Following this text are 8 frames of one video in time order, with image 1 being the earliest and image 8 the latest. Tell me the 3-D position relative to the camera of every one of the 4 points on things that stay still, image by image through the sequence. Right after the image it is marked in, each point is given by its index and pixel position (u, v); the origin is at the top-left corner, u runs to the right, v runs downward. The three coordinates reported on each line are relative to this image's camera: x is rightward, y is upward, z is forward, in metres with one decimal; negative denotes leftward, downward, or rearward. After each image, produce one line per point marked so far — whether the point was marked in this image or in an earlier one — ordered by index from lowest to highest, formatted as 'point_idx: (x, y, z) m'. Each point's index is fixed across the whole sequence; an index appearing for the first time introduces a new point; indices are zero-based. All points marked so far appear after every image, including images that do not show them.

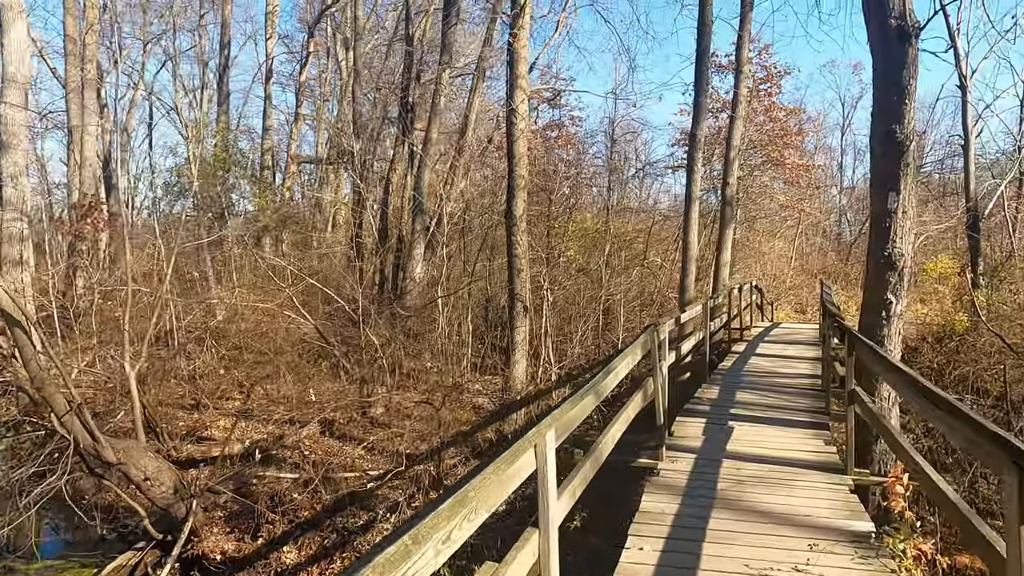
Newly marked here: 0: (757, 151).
0: (+6.6, +3.7, +18.0) m
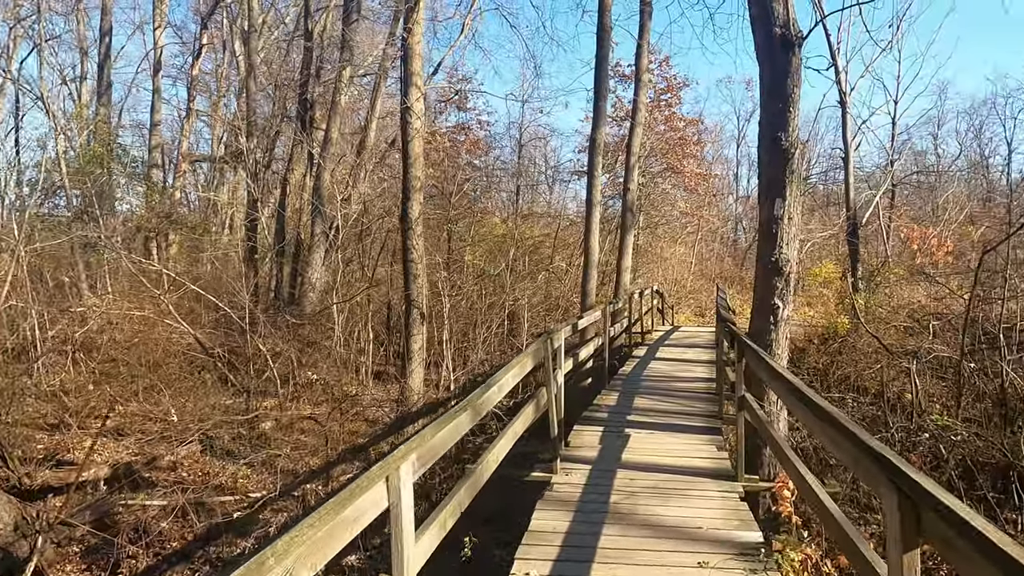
0: (+4.0, +3.6, +18.5) m
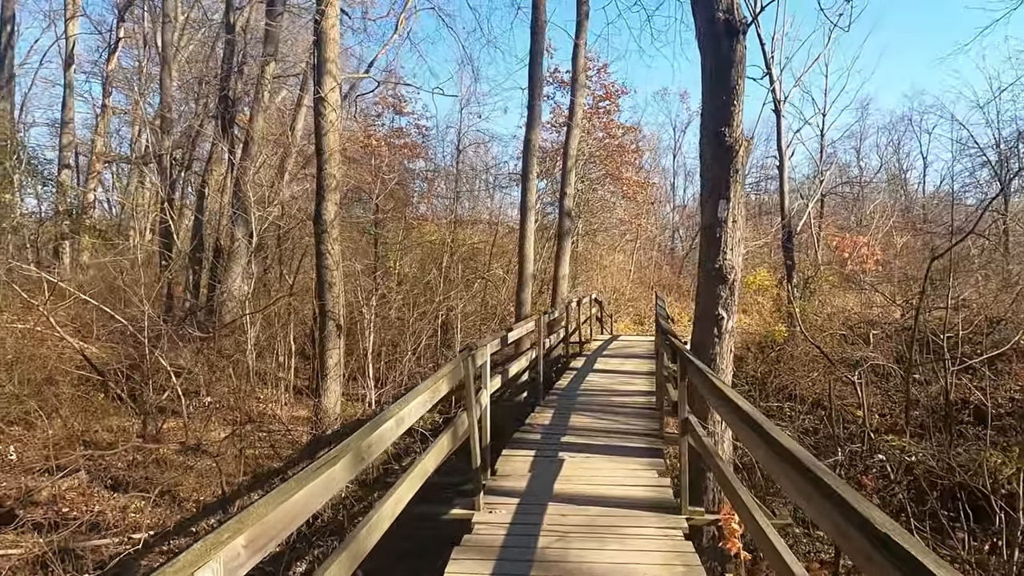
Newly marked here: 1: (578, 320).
0: (+2.3, +3.4, +18.3) m
1: (+1.0, -0.5, +10.1) m
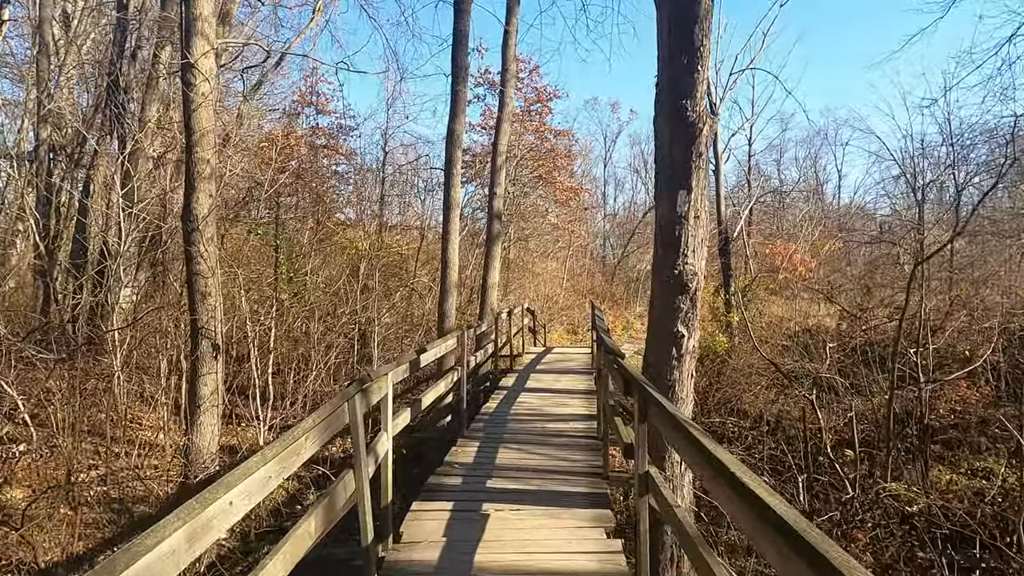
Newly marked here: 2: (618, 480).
0: (+0.4, +3.2, +17.6) m
1: (-0.1, -0.6, +9.2) m
2: (+0.6, -1.2, +4.0) m
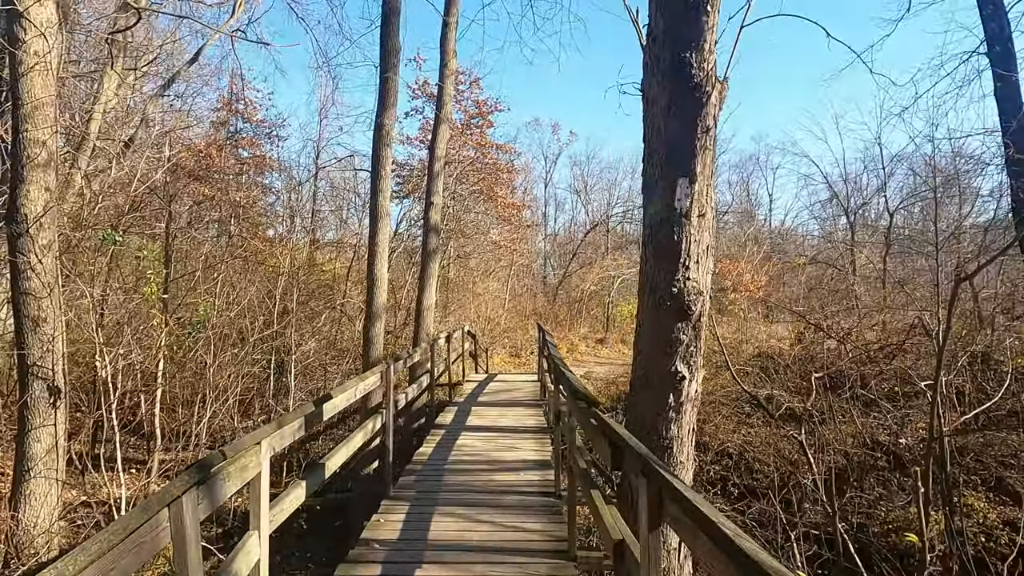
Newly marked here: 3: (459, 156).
0: (-1.1, +2.6, +16.8) m
1: (-0.8, -0.9, +8.2) m
2: (+0.4, -1.3, +3.1) m
3: (-1.3, +3.4, +16.8) m
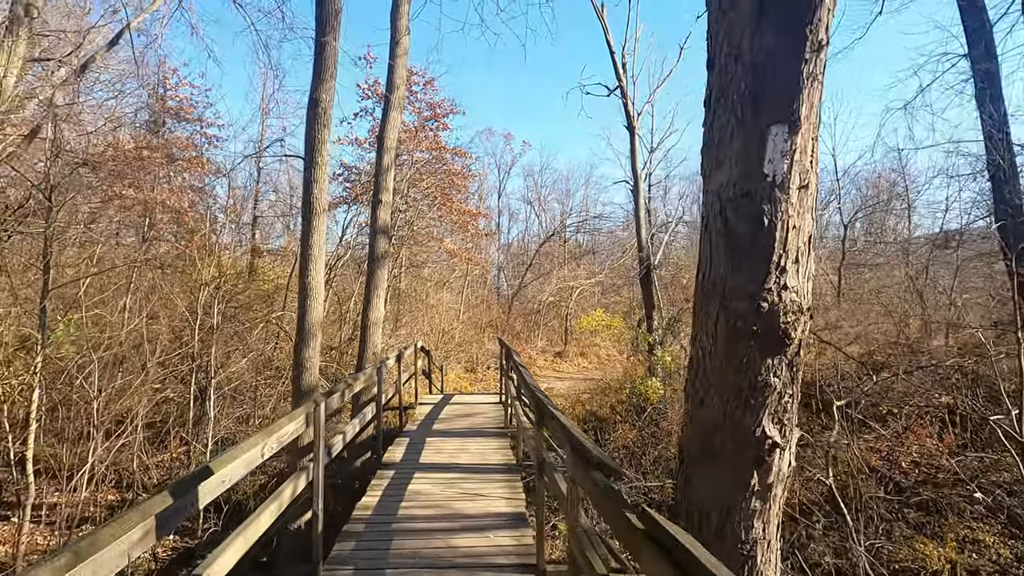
0: (-2.2, +2.4, +15.8) m
1: (-1.3, -1.0, +7.2) m
2: (+0.3, -1.3, +2.2) m
3: (-2.4, +3.1, +15.8) m
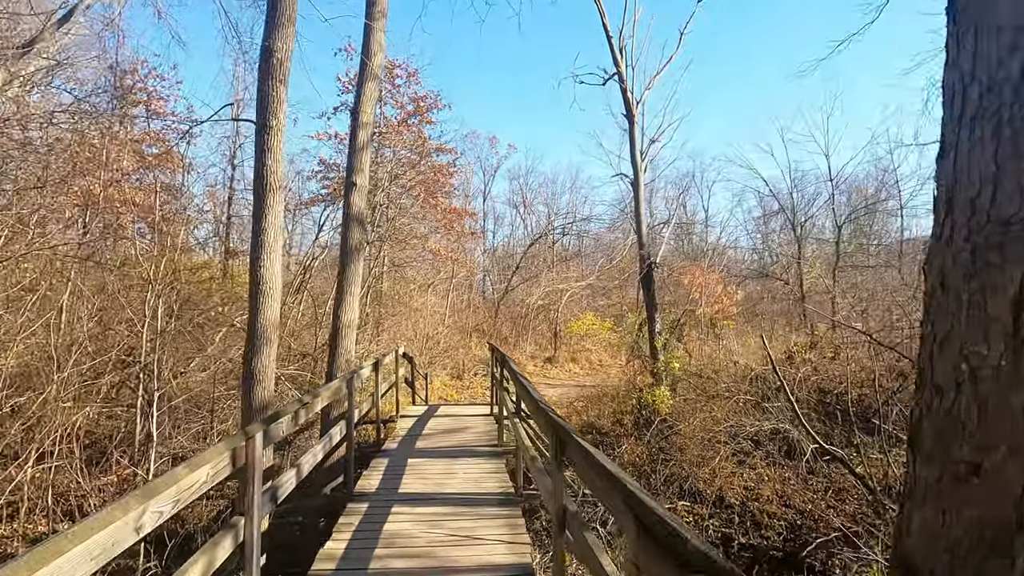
0: (-2.4, +2.3, +14.9) m
1: (-1.3, -1.0, +6.3) m
2: (+0.3, -1.3, +1.3) m
3: (-2.6, +3.0, +14.9) m
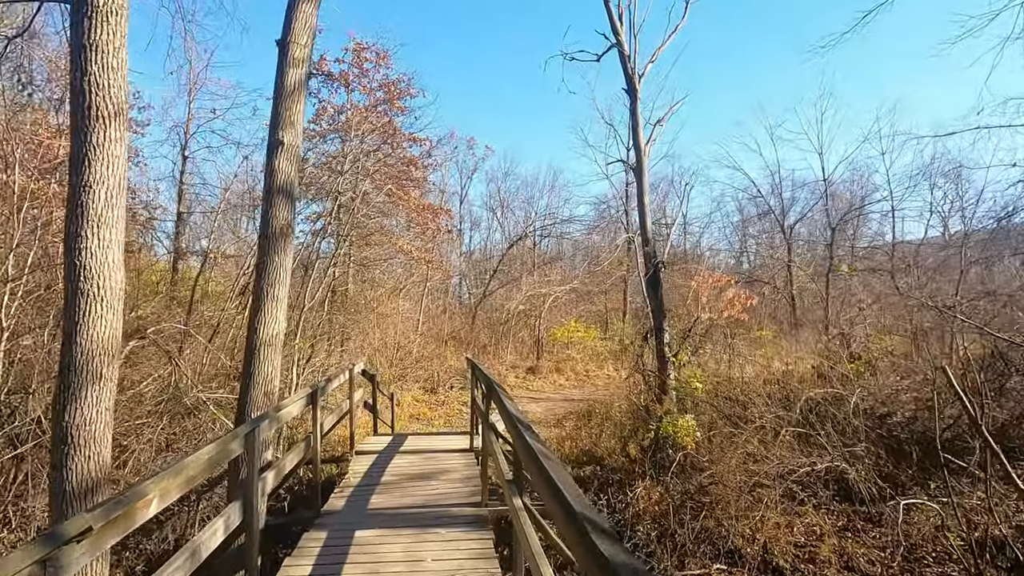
0: (-2.8, +2.2, +13.3) m
1: (-1.4, -1.0, +4.8) m
2: (+0.4, -1.2, -0.2) m
3: (-3.0, +3.0, +13.3) m
